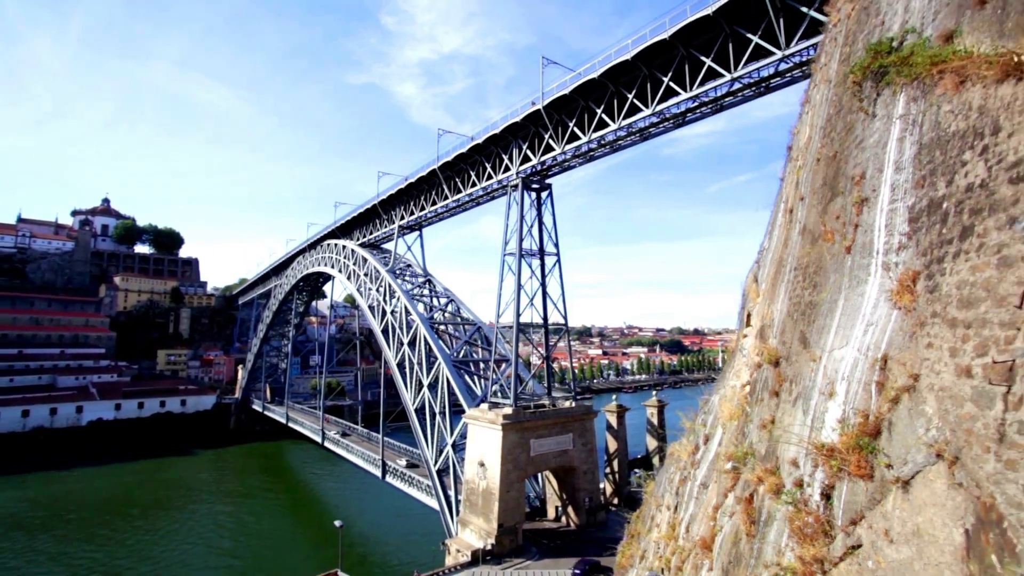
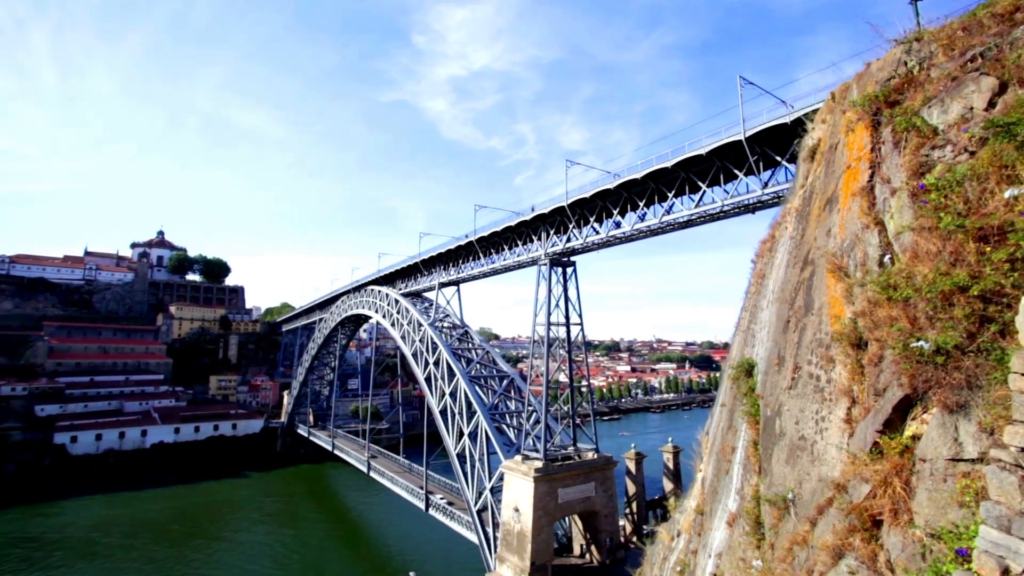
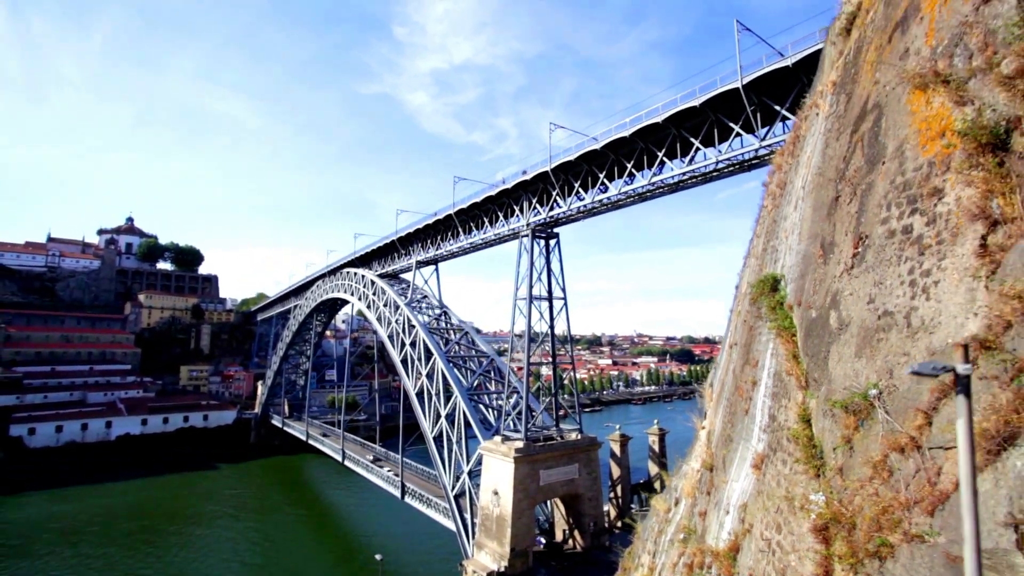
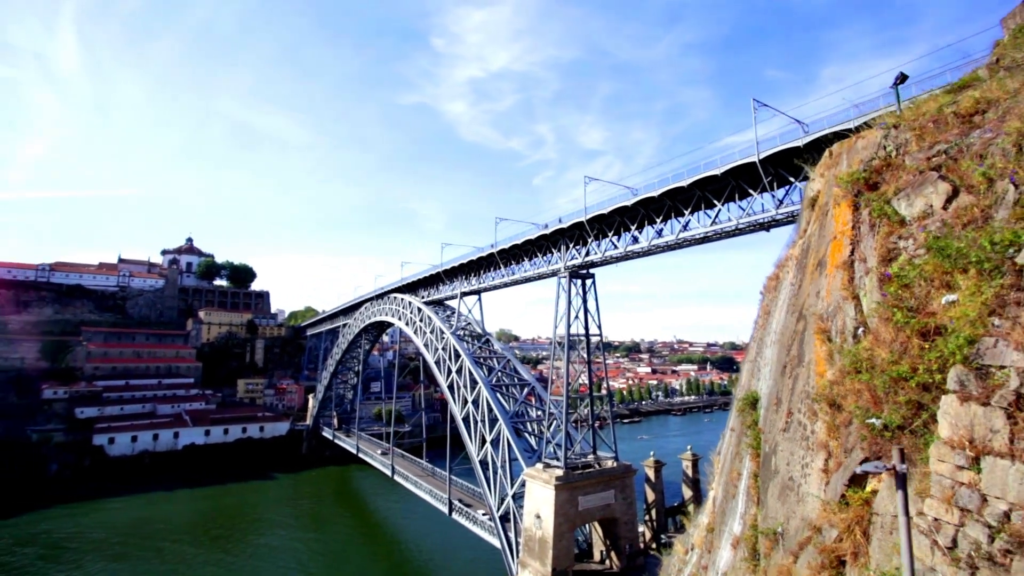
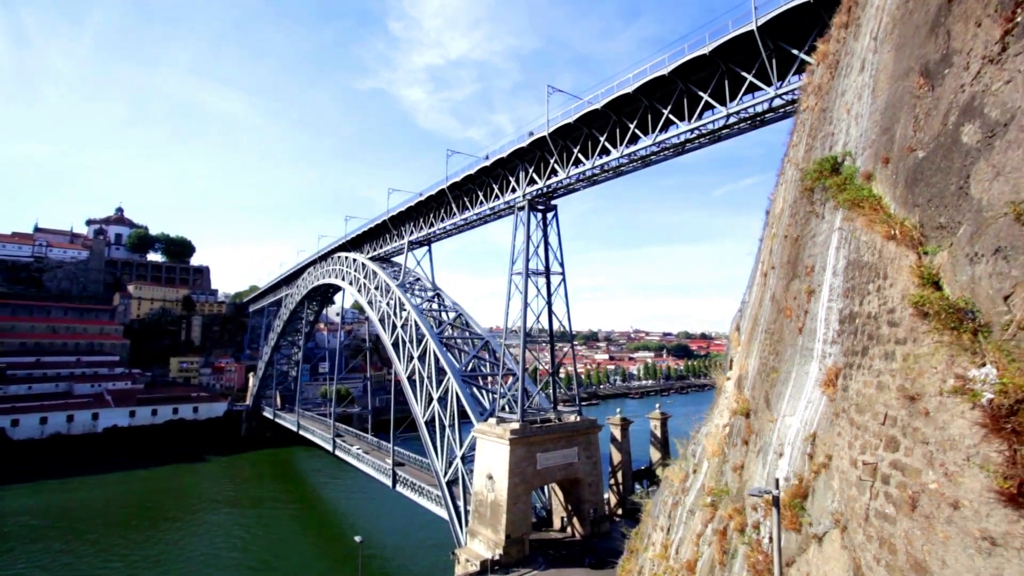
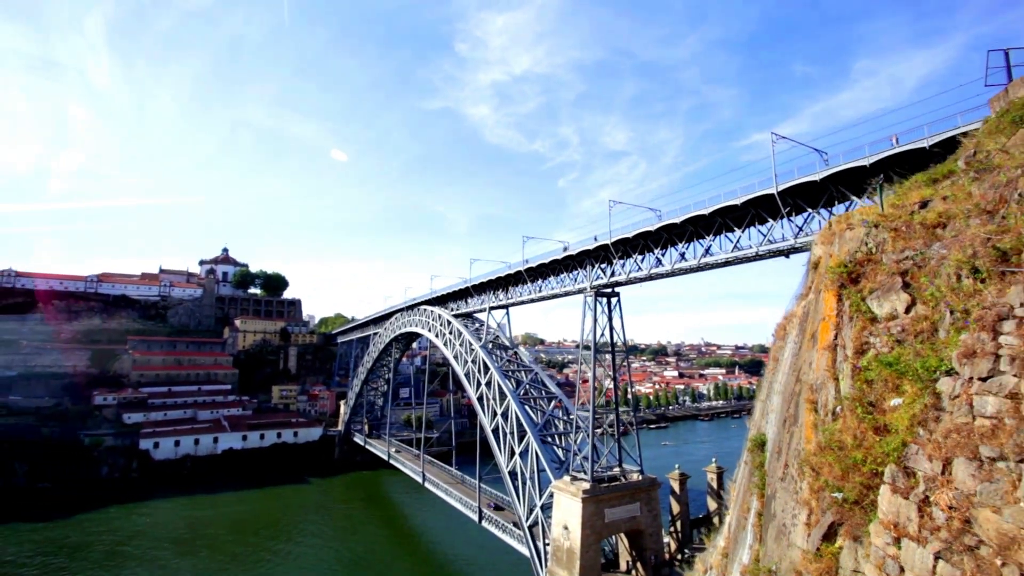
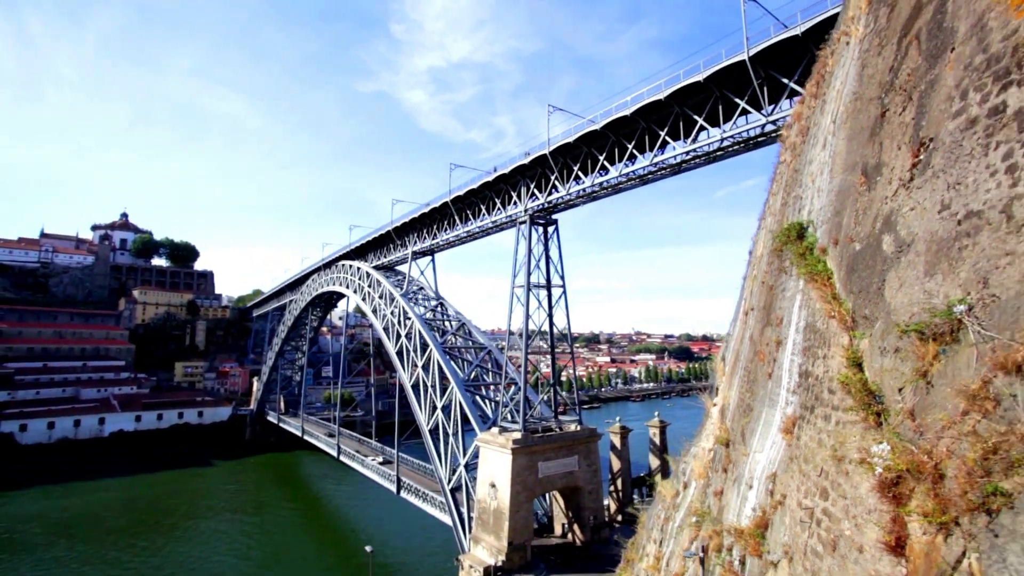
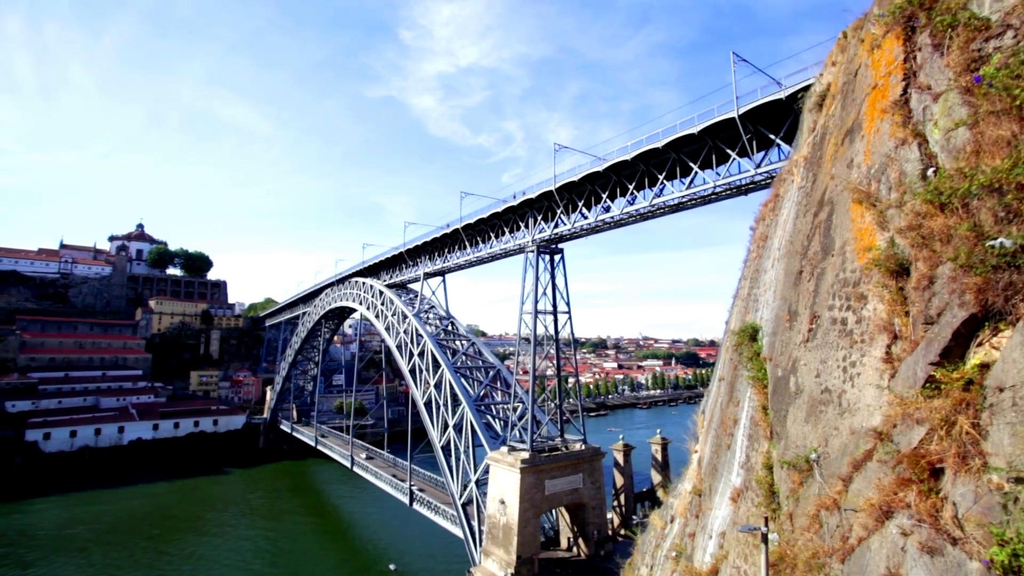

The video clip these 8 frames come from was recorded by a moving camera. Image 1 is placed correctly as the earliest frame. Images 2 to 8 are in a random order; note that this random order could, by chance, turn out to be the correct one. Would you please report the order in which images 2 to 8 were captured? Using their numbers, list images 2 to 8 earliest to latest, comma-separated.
5, 7, 3, 8, 2, 4, 6
